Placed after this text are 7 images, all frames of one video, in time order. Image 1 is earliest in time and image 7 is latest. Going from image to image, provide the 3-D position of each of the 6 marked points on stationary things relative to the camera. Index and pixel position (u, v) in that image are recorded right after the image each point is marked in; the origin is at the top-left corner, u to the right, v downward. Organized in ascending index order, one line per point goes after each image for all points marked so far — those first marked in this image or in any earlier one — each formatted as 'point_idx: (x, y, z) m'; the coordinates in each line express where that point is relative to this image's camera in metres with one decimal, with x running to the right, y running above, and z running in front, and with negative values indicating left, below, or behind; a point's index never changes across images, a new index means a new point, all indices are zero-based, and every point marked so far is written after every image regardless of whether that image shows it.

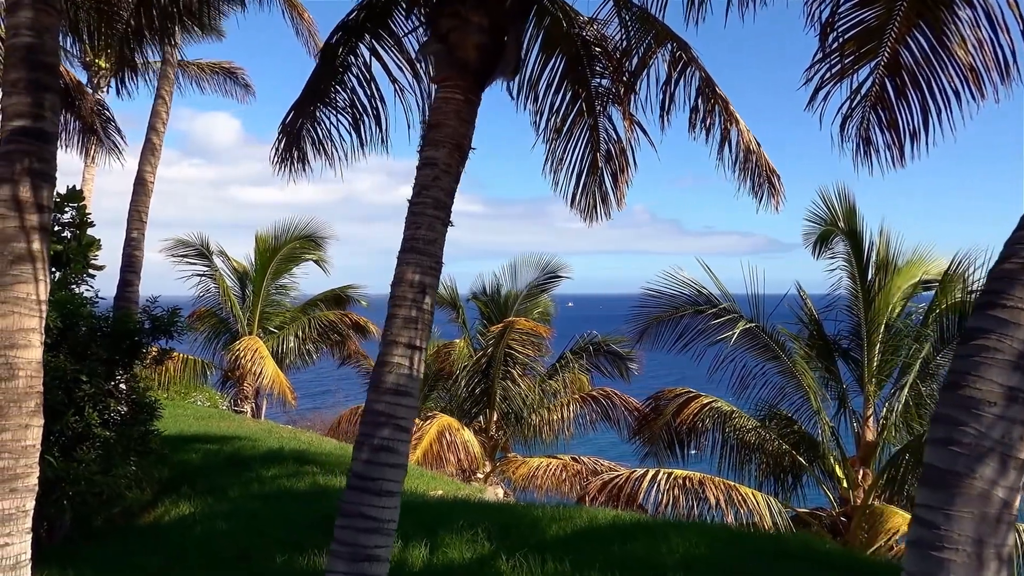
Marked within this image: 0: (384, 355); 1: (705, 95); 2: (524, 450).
0: (-0.6, -0.3, +3.6) m
1: (+1.5, +1.5, +6.0) m
2: (+0.3, -3.1, +14.5) m
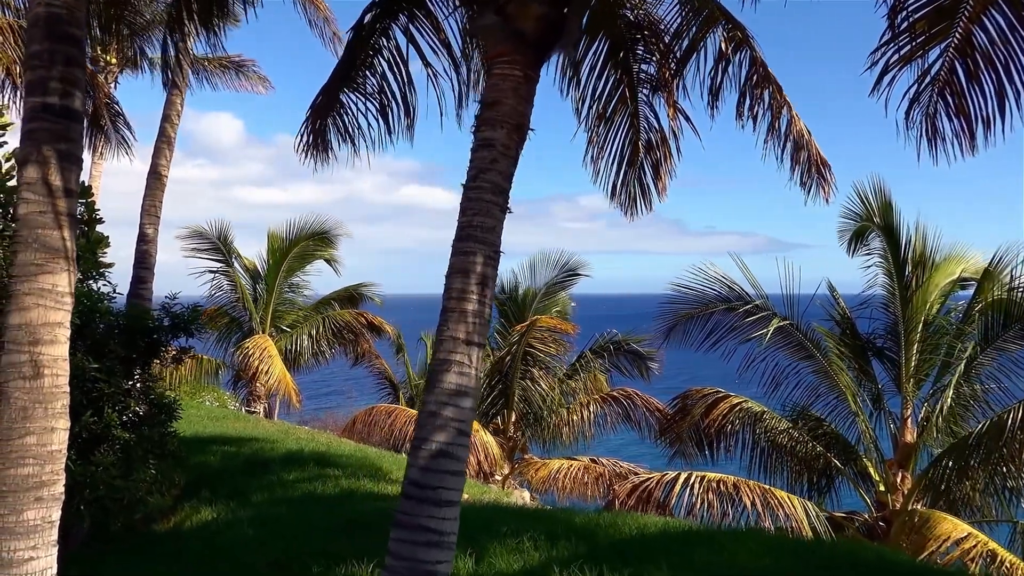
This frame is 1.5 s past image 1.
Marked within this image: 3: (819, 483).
0: (-0.3, -0.3, +3.3) m
1: (+1.8, +1.5, +5.7) m
2: (+0.6, -3.0, +14.2) m
3: (+3.9, -2.5, +9.7) m
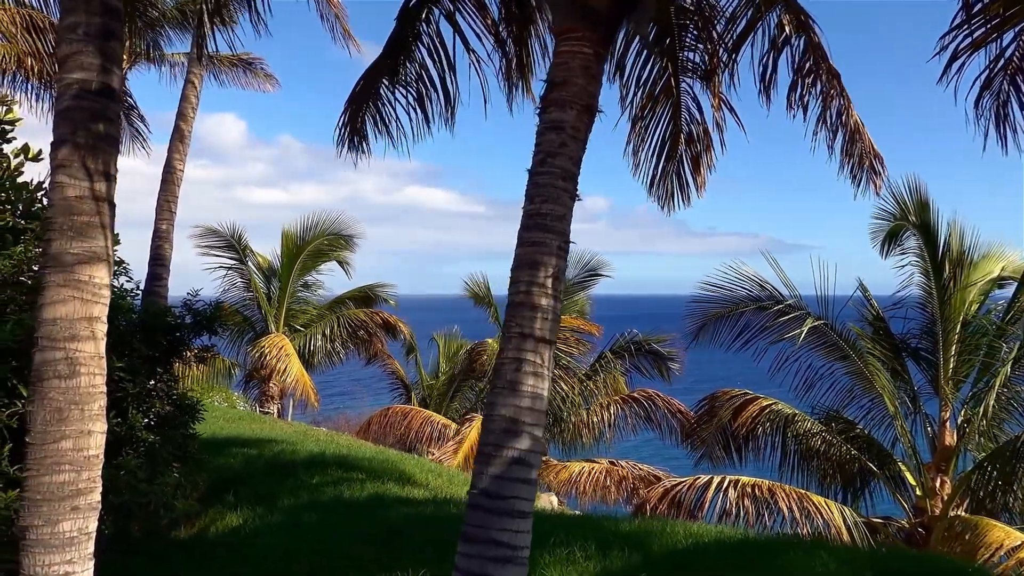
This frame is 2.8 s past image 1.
0: (0.0, -0.3, +3.0) m
1: (+2.1, +1.6, +5.4) m
2: (+0.9, -3.0, +13.9) m
3: (+4.2, -2.4, +9.4) m
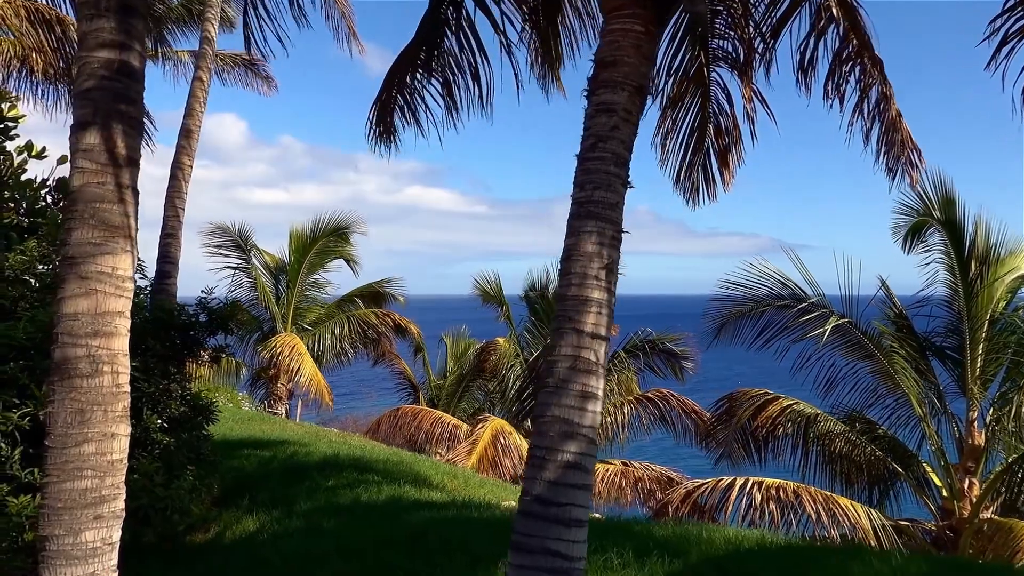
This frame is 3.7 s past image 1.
0: (+0.2, -0.2, +2.8) m
1: (+2.3, +1.6, +5.2) m
2: (+1.1, -3.0, +13.7) m
3: (+4.4, -2.4, +9.2) m
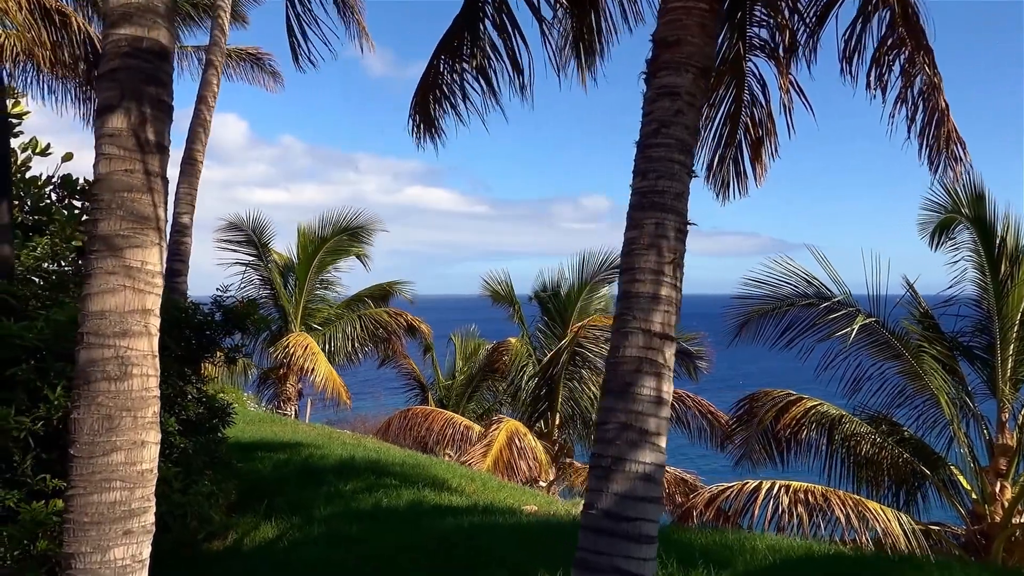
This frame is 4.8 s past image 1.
0: (+0.4, -0.2, +2.6) m
1: (+2.5, +1.6, +5.0) m
2: (+1.3, -3.0, +13.5) m
3: (+4.6, -2.4, +9.0) m
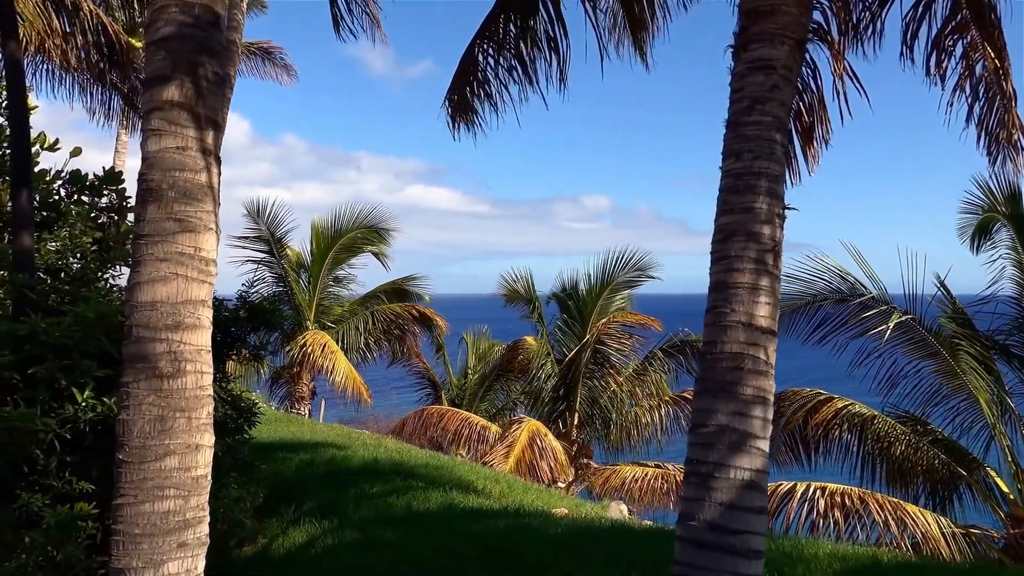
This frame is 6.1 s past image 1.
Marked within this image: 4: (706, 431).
0: (+0.7, -0.2, +2.4) m
1: (+2.8, +1.6, +4.8) m
2: (+1.6, -2.9, +13.3) m
3: (+4.9, -2.4, +8.8) m
4: (+0.6, -0.4, +2.4) m
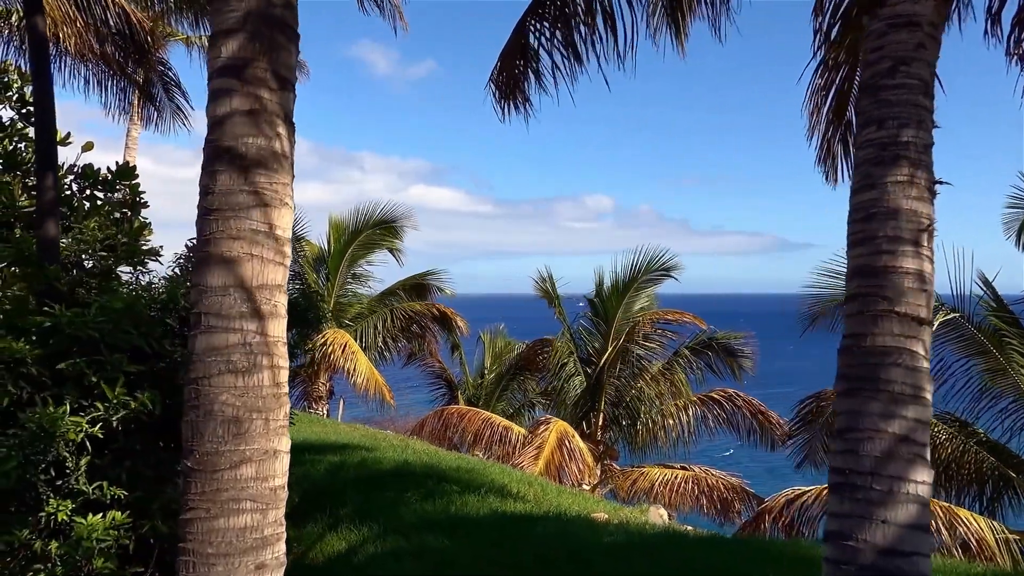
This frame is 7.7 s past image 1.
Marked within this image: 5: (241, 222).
0: (+1.0, -0.1, +2.1) m
1: (+3.1, +1.7, +4.5) m
2: (+2.0, -2.9, +13.0) m
3: (+5.3, -2.3, +8.4) m
4: (+0.9, -0.4, +2.0) m
5: (-0.7, +0.2, +2.1) m
